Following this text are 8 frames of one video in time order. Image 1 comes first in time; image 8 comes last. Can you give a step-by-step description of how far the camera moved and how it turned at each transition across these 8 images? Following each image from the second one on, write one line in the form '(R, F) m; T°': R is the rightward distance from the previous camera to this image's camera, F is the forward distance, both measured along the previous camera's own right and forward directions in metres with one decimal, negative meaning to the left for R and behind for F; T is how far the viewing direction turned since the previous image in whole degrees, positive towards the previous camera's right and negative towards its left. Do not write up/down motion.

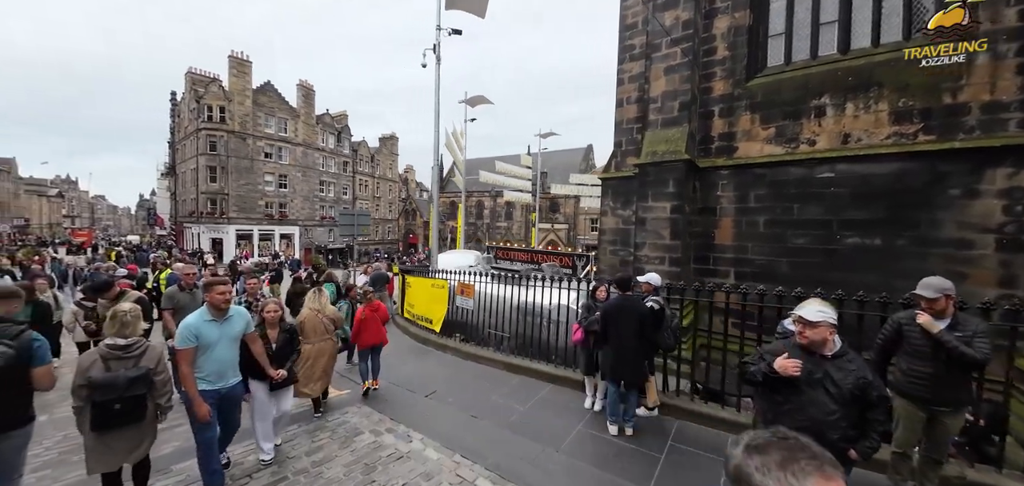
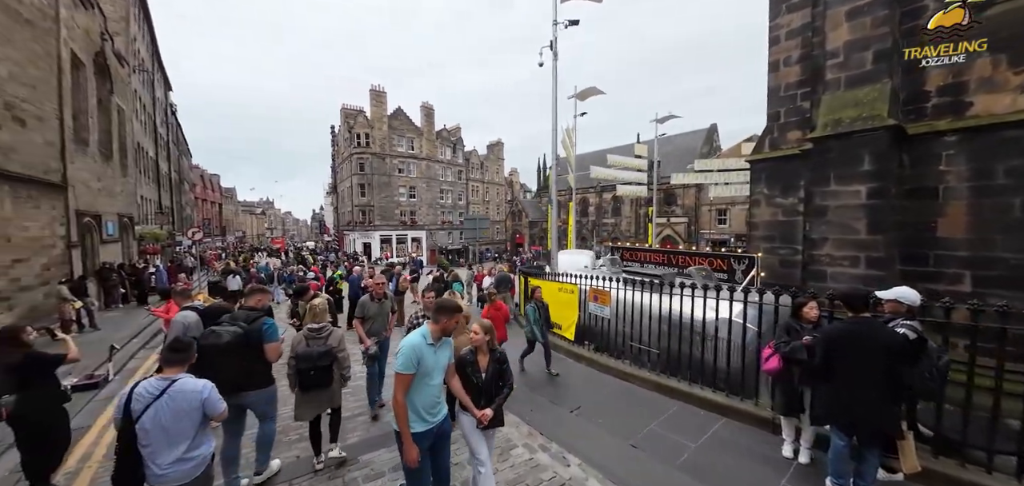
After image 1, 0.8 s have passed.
(-0.3, +0.3) m; -16°
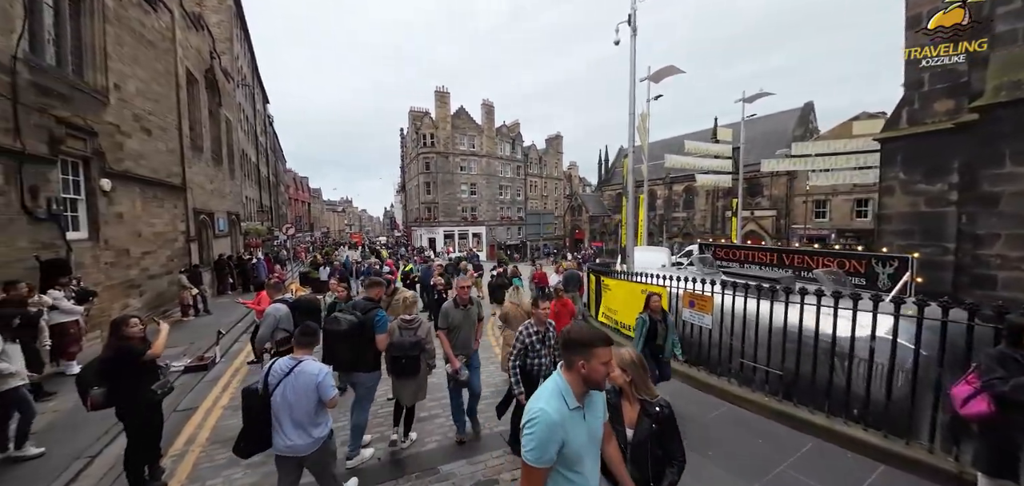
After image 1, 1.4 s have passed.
(-0.2, +0.3) m; -9°
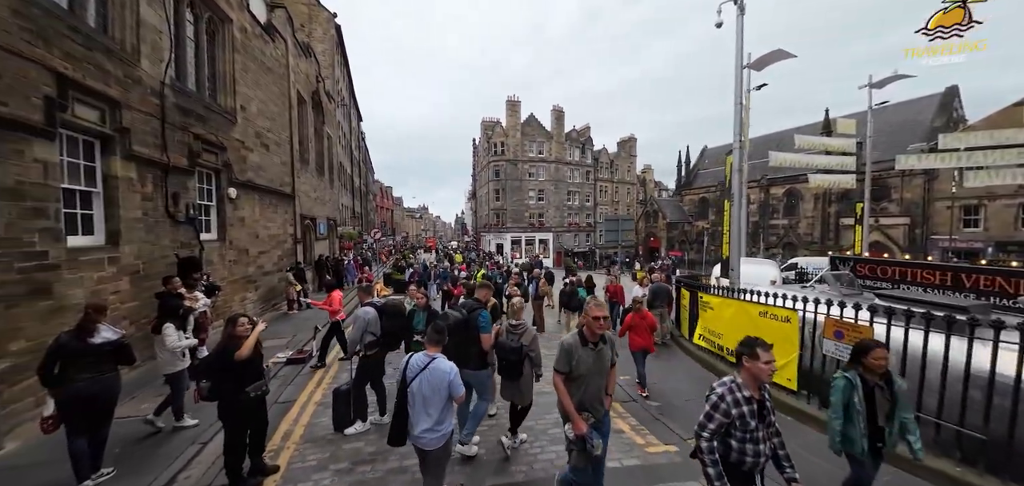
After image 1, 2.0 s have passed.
(-0.2, +0.3) m; -11°
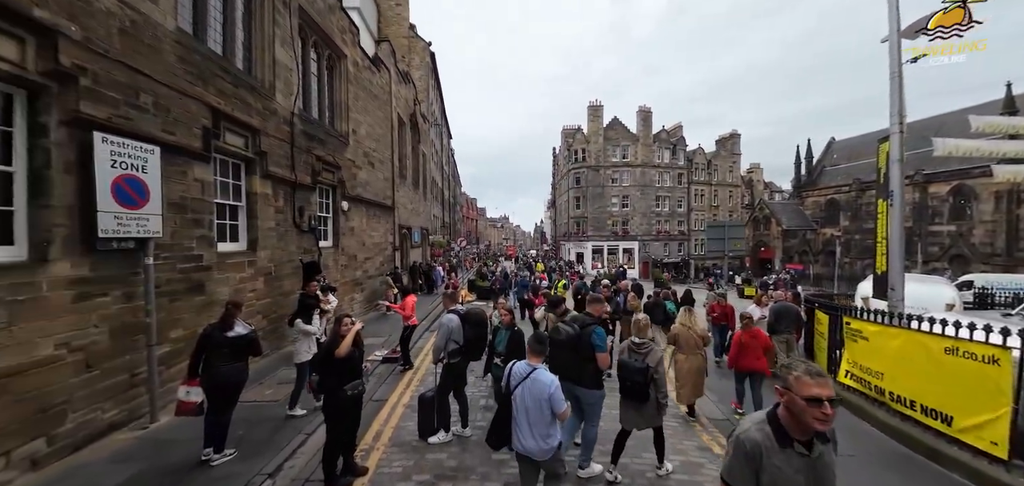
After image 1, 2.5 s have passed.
(-0.1, +0.3) m; -12°
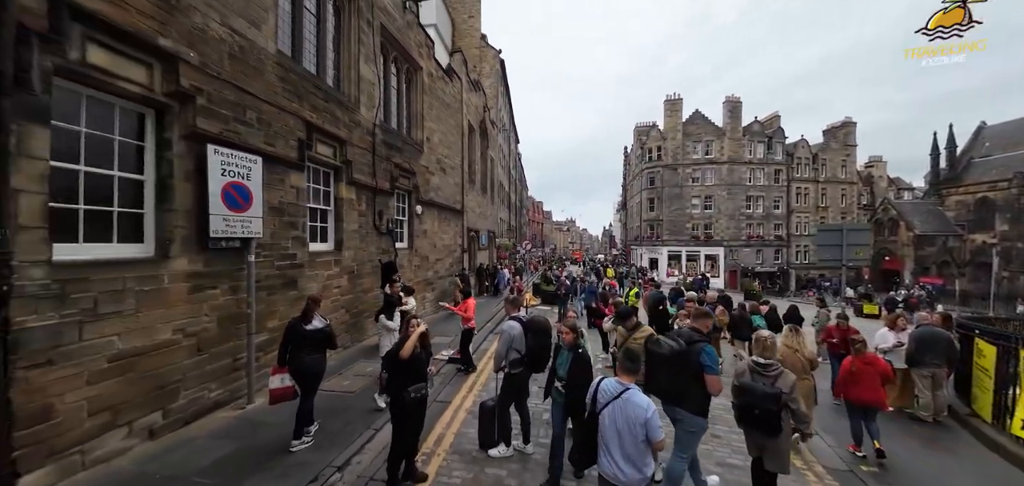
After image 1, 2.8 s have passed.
(0.0, +0.2) m; -10°
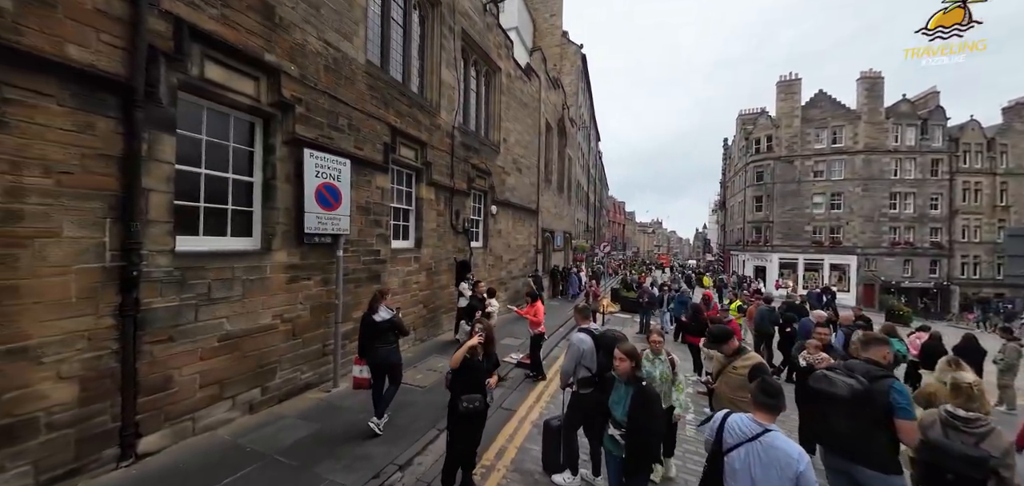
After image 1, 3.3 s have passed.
(+0.1, +0.3) m; -12°
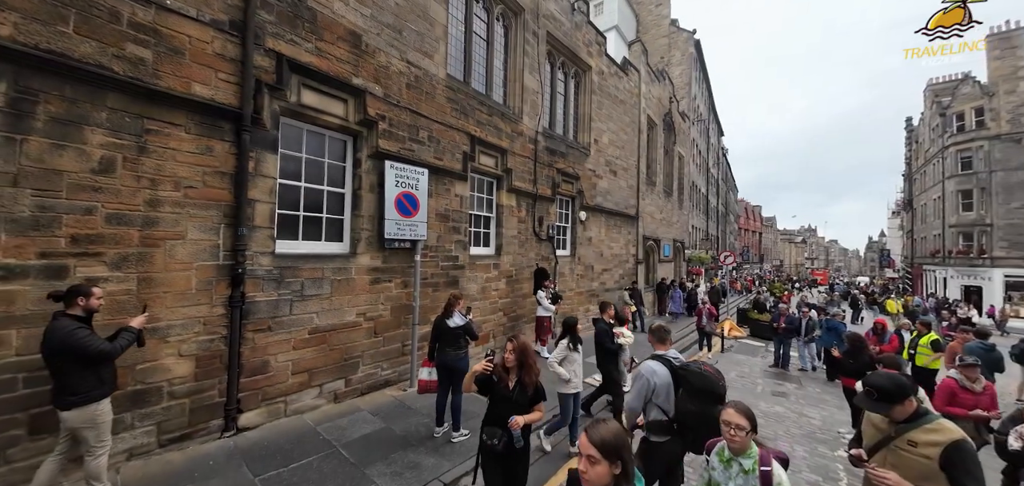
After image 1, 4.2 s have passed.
(+0.6, +0.4) m; -17°
